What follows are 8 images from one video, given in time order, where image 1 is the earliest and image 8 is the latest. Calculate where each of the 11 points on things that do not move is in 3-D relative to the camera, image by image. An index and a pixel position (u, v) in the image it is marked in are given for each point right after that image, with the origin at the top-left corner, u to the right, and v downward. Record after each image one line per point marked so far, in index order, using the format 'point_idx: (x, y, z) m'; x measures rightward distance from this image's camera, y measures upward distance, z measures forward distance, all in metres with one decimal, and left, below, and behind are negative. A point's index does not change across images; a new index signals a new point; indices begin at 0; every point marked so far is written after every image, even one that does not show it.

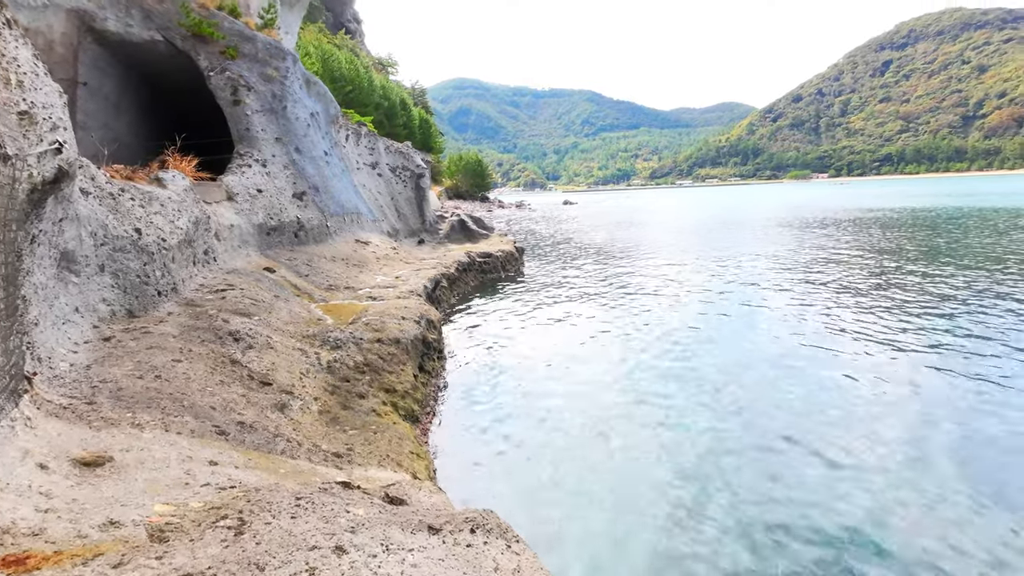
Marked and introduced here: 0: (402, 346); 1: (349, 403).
0: (-2.0, -1.1, +9.9) m
1: (-2.4, -1.7, +8.0) m
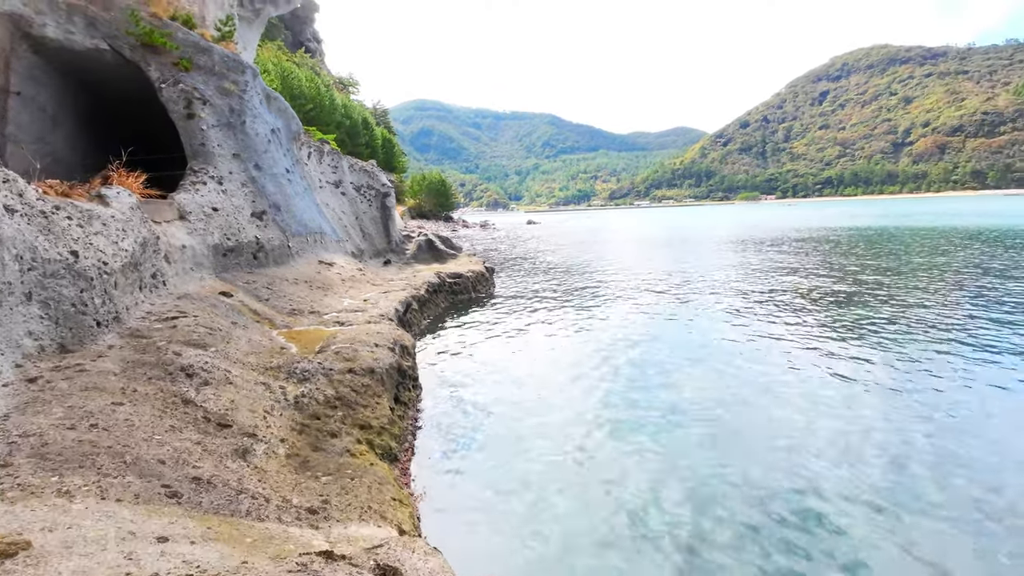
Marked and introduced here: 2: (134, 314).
0: (-2.3, -1.5, +9.1) m
1: (-2.5, -2.1, +7.2) m
2: (-6.4, -0.5, +9.2) m
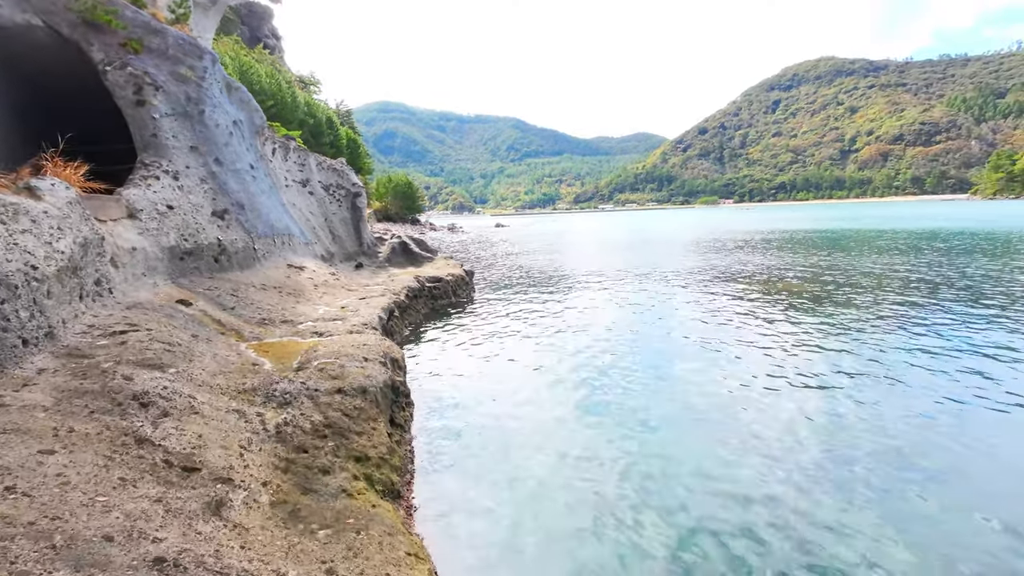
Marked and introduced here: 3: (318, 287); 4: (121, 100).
0: (-2.0, -1.6, +7.8) m
1: (-2.2, -2.1, +5.9) m
2: (-6.2, -0.6, +7.6) m
3: (-6.3, +0.1, +17.6) m
4: (-10.3, +5.0, +14.3) m
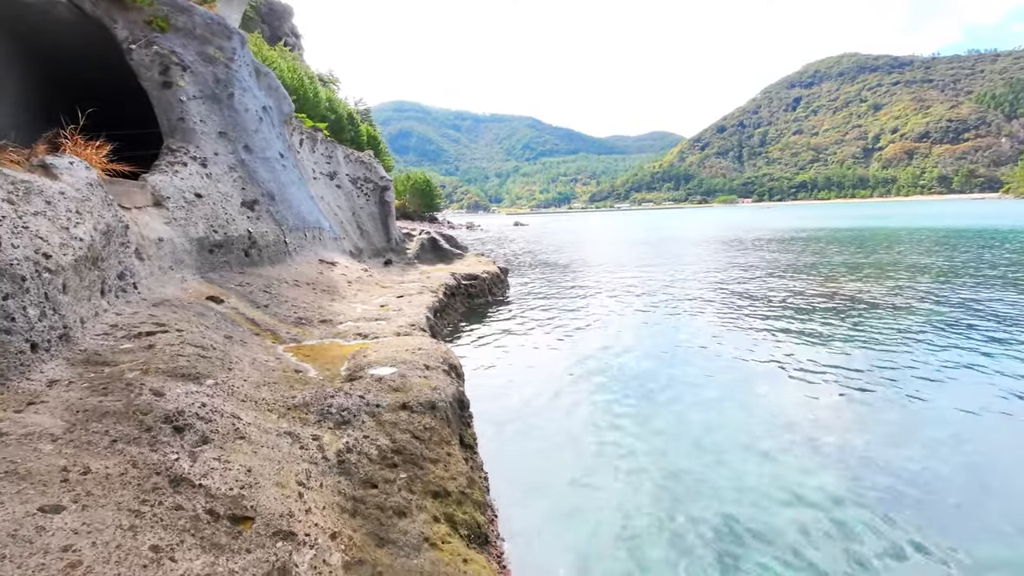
0: (-0.9, -1.5, +6.6) m
1: (-1.1, -2.1, +4.6) m
2: (-5.0, -0.5, +6.5) m
3: (-4.9, +0.2, +16.4) m
4: (-8.9, +5.1, +13.2) m
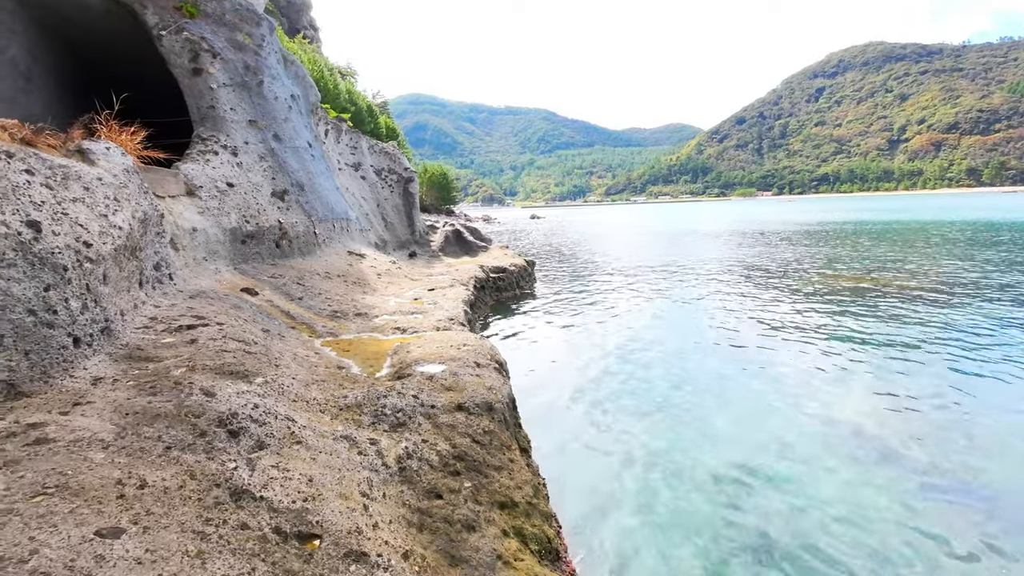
0: (-0.2, -1.4, +6.1) m
1: (-0.4, -2.0, +4.2) m
2: (-4.3, -0.4, +6.1) m
3: (-3.9, +0.4, +16.1) m
4: (-8.0, +5.3, +12.9) m
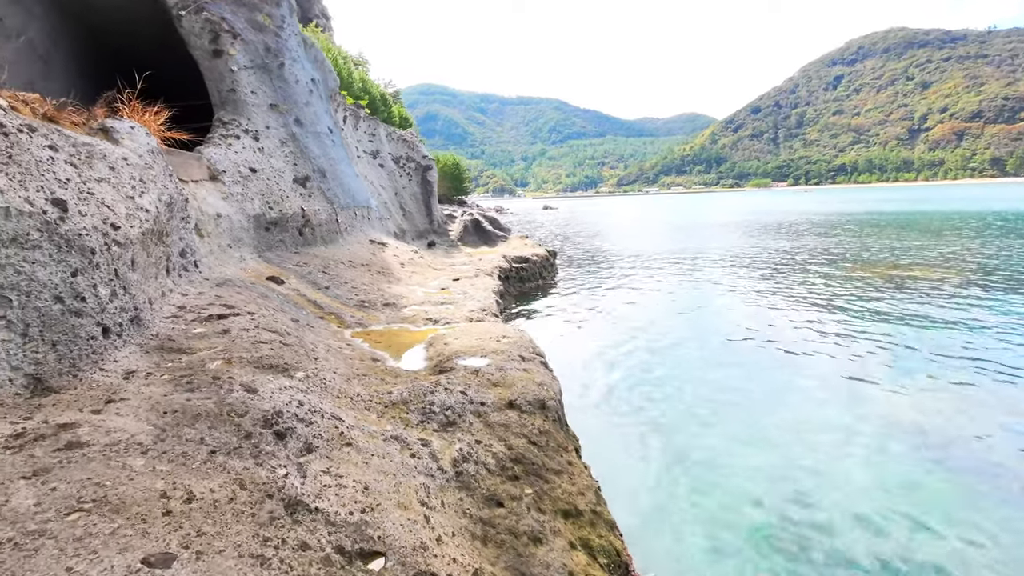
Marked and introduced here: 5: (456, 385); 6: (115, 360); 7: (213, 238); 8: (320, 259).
0: (+0.4, -1.3, +5.7) m
1: (+0.1, -1.9, +3.8) m
2: (-3.7, -0.3, +5.7) m
3: (-3.1, +0.7, +15.7) m
4: (-7.3, +5.5, +12.5) m
5: (-0.6, -1.0, +5.8) m
6: (-3.2, -0.6, +4.3) m
7: (-5.1, +0.9, +9.3) m
8: (-4.4, +0.7, +12.3) m
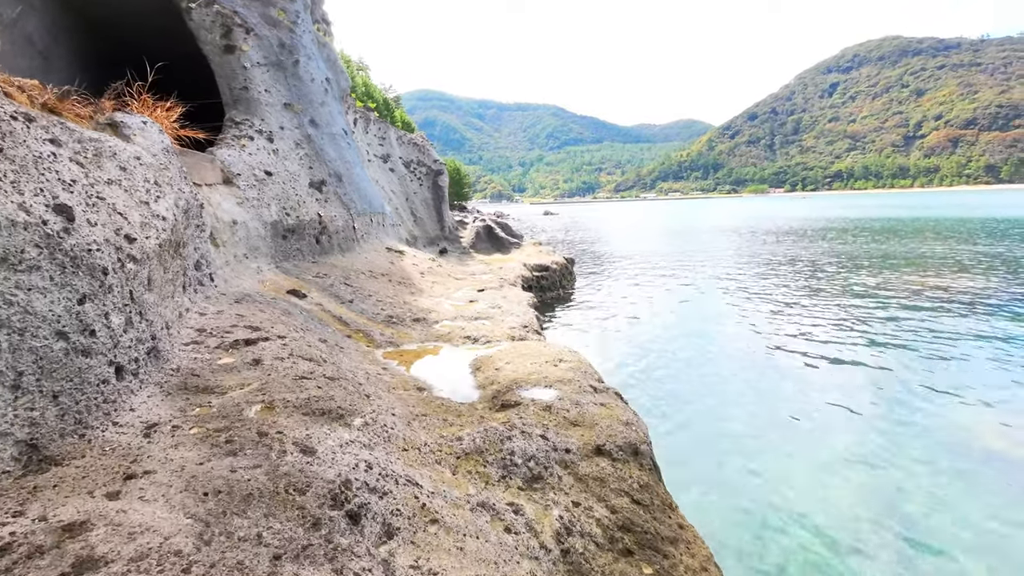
0: (+1.2, -1.5, +4.8) m
1: (+0.9, -2.1, +2.8) m
2: (-3.0, -0.5, +4.8) m
3: (-2.4, +0.4, +14.8) m
4: (-6.5, +5.3, +11.6) m
5: (+0.2, -1.2, +4.9) m
6: (-2.4, -0.8, +3.4) m
7: (-4.4, +0.6, +8.4) m
8: (-3.6, +0.4, +11.4) m
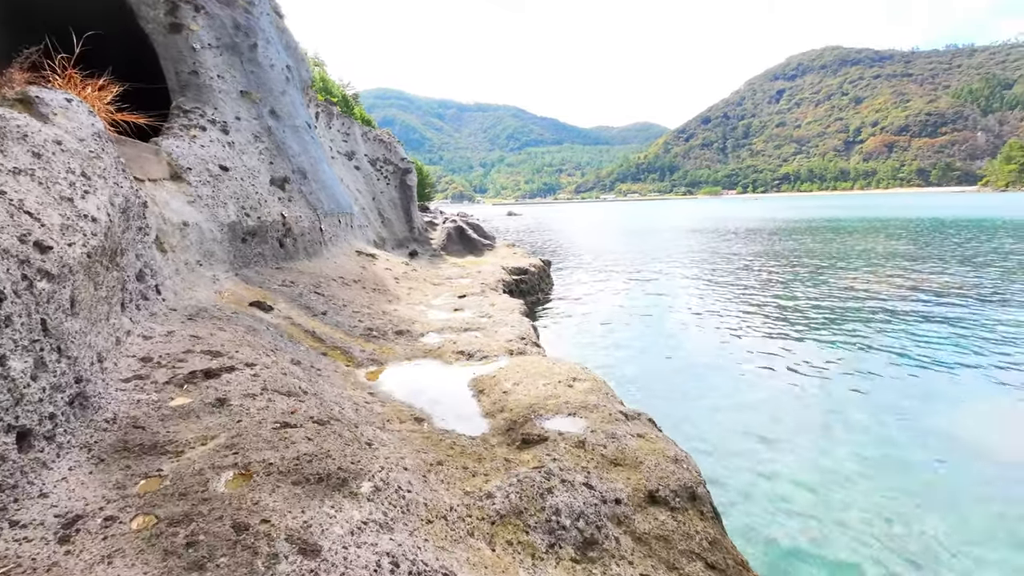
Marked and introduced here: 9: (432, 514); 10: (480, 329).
0: (+1.4, -1.6, +4.0) m
1: (+1.3, -2.2, +2.0) m
2: (-2.7, -0.6, +3.7) m
3: (-2.9, +0.2, +13.7) m
4: (-6.8, +5.1, +10.3) m
5: (+0.4, -1.3, +4.0) m
6: (-2.0, -0.9, +2.4) m
7: (-4.4, +0.5, +7.2) m
8: (-3.9, +0.2, +10.2) m
9: (-0.5, -1.2, +3.1) m
10: (-0.6, -0.7, +9.2) m
